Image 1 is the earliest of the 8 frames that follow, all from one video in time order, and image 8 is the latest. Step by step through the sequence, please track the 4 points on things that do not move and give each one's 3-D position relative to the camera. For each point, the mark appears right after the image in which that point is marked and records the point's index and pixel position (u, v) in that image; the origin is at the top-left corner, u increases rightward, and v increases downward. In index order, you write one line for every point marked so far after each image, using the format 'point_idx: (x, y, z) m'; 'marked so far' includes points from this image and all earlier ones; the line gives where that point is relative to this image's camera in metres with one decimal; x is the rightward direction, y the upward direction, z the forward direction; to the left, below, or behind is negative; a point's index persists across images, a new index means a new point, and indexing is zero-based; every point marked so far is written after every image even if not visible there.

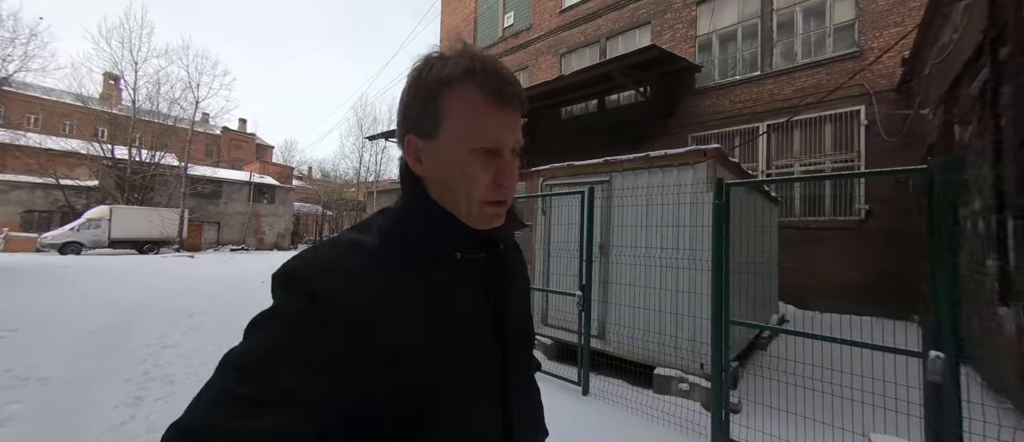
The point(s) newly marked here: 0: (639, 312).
0: (+1.6, -1.1, +4.3) m
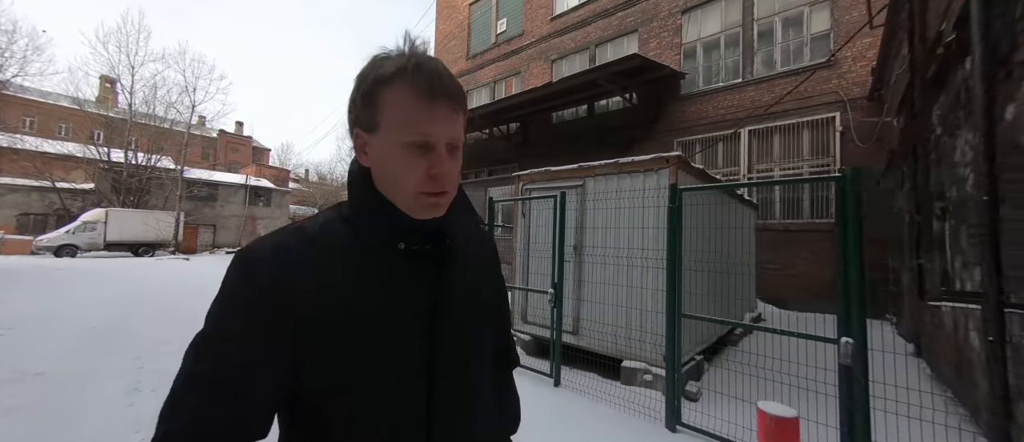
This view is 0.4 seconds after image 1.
0: (+1.3, -1.1, +4.6) m
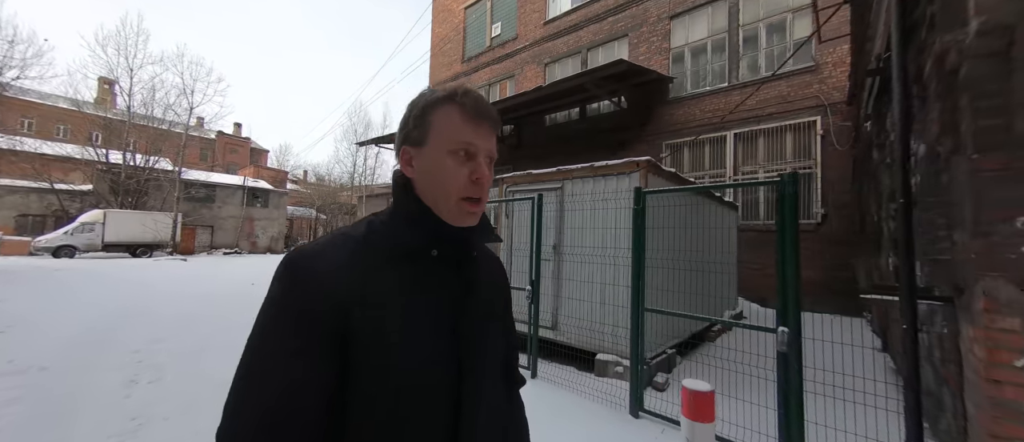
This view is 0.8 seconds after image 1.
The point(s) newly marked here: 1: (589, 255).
0: (+1.0, -1.2, +4.8) m
1: (+1.1, -0.5, +4.8) m
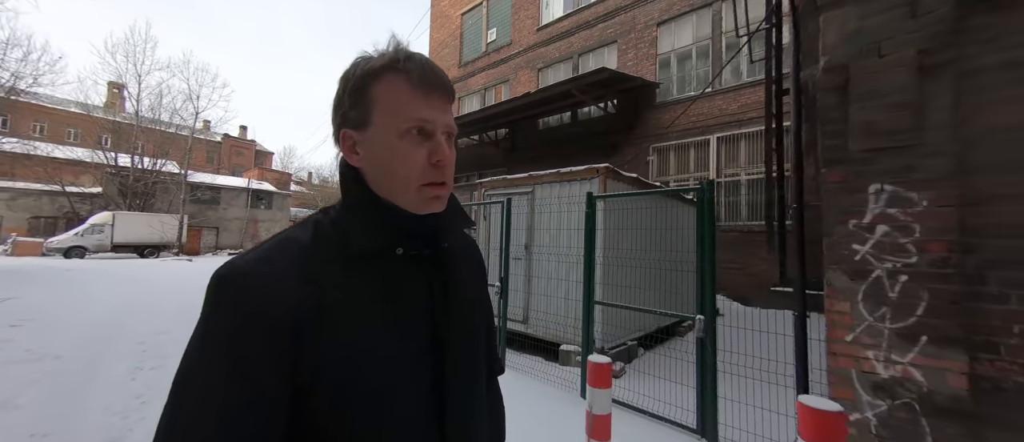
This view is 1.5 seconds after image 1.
0: (+0.6, -1.2, +5.2) m
1: (+0.7, -0.5, +5.2) m
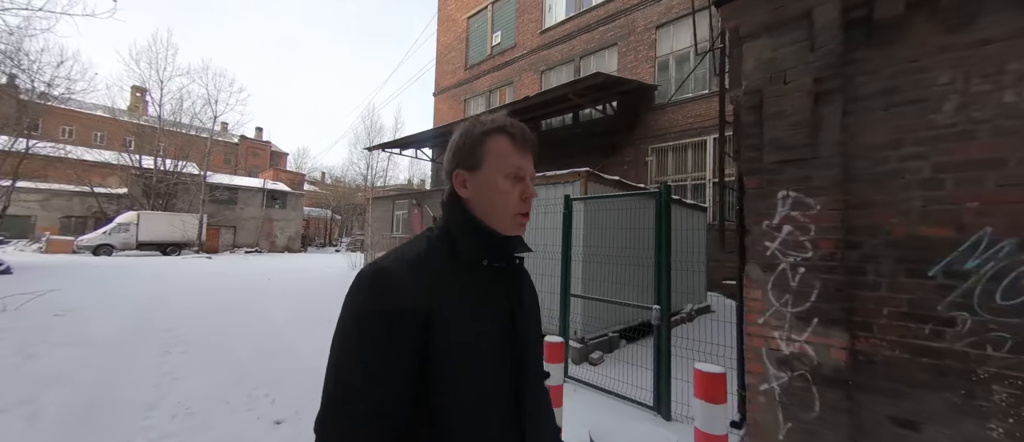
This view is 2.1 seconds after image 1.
0: (+0.5, -1.2, +5.6) m
1: (+0.5, -0.5, +5.6) m
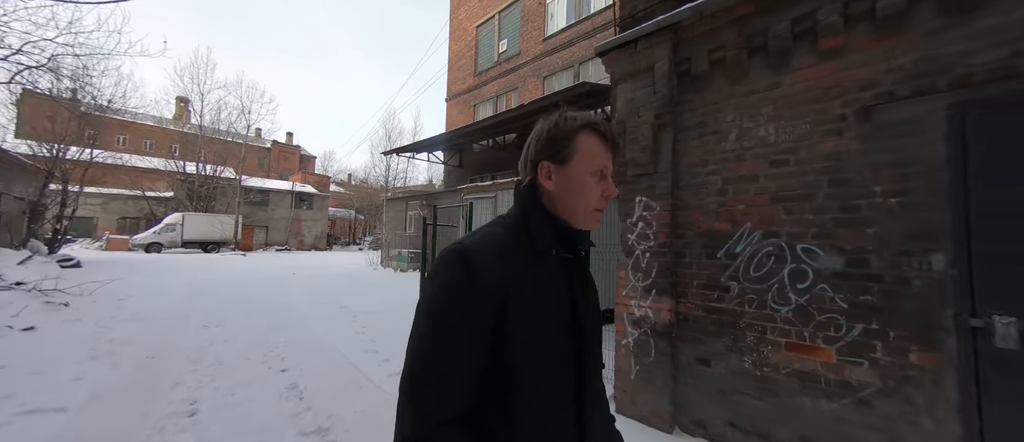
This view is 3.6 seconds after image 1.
0: (0.0, -1.2, +6.5) m
1: (0.0, -0.5, +6.6) m
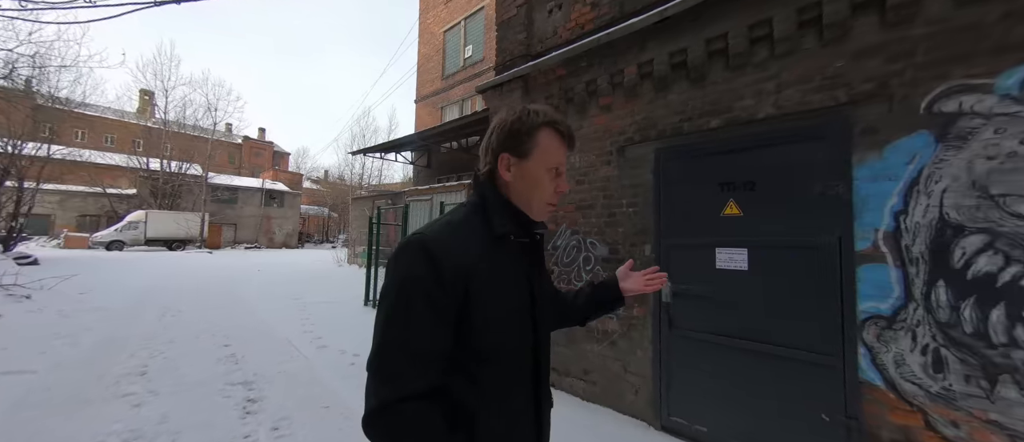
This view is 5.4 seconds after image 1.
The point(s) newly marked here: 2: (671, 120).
0: (-1.4, -1.1, +7.5) m
1: (-1.4, -0.5, +7.5) m
2: (+1.3, +0.8, +3.0) m
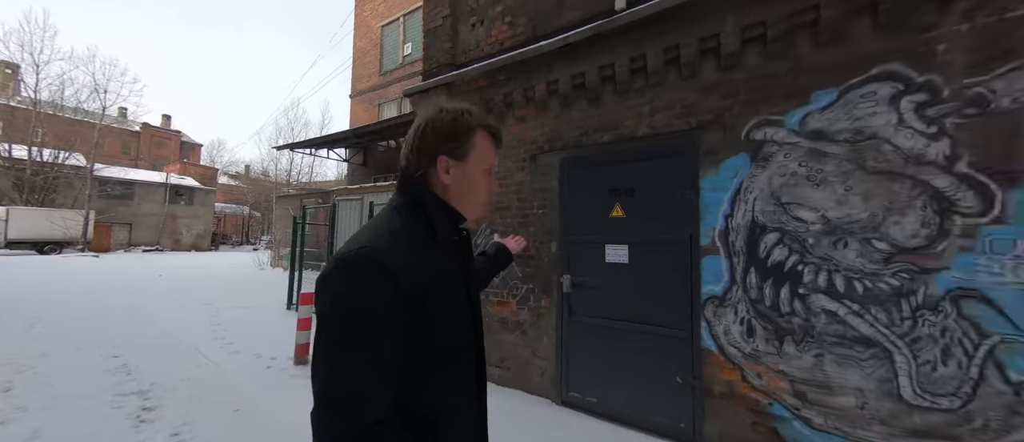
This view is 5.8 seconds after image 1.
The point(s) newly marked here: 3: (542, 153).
0: (-2.9, -1.2, +7.4) m
1: (-2.8, -0.5, +7.5) m
2: (+0.6, +0.8, +3.4) m
3: (+0.3, +0.7, +3.6) m
